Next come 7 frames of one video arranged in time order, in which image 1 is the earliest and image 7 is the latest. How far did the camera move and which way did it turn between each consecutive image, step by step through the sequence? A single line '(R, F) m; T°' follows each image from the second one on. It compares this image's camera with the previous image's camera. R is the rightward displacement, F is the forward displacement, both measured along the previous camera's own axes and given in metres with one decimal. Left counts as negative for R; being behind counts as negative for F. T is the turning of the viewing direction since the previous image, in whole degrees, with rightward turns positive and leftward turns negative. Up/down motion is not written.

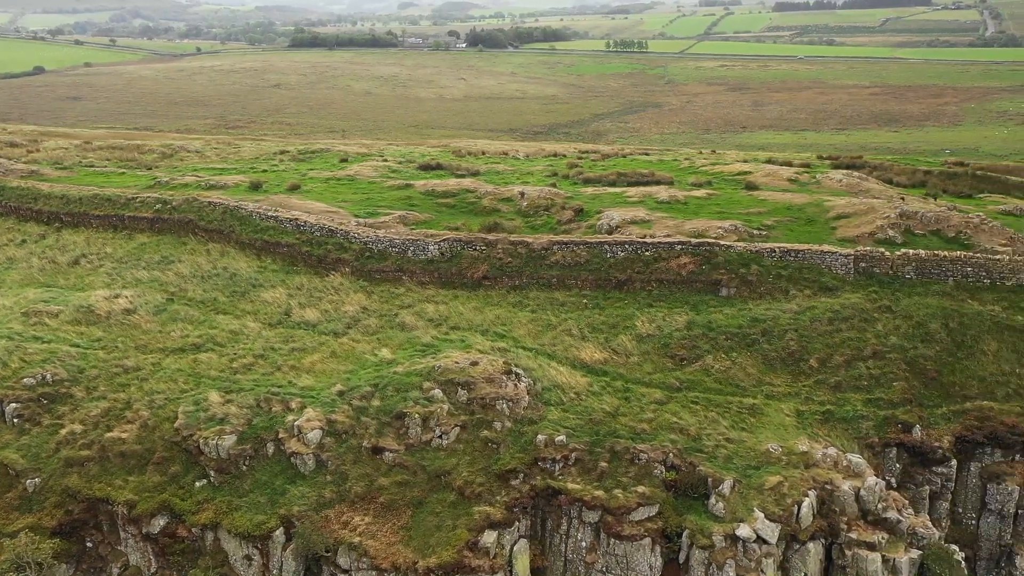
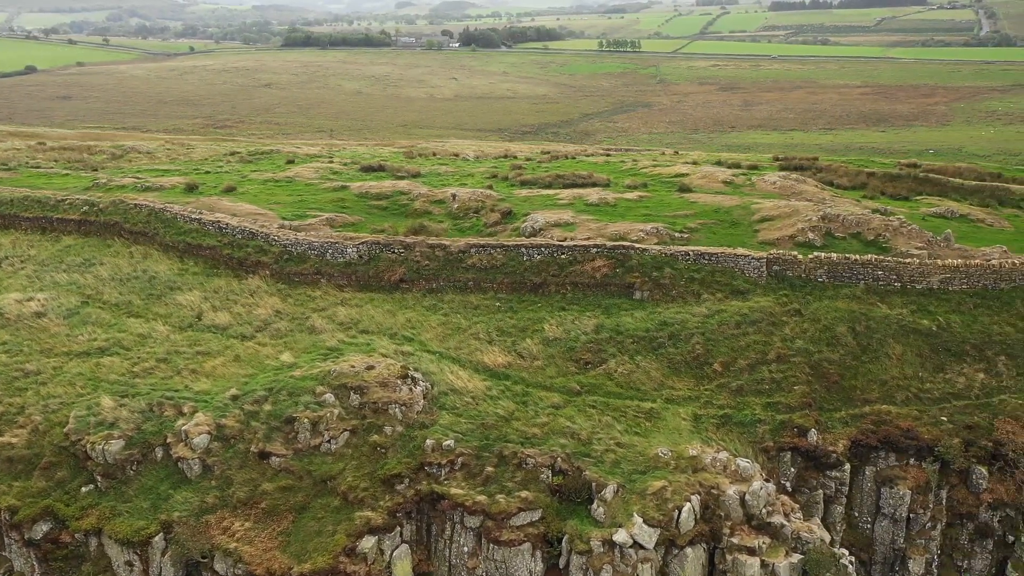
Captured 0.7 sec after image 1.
(+2.8, 0.0) m; 0°
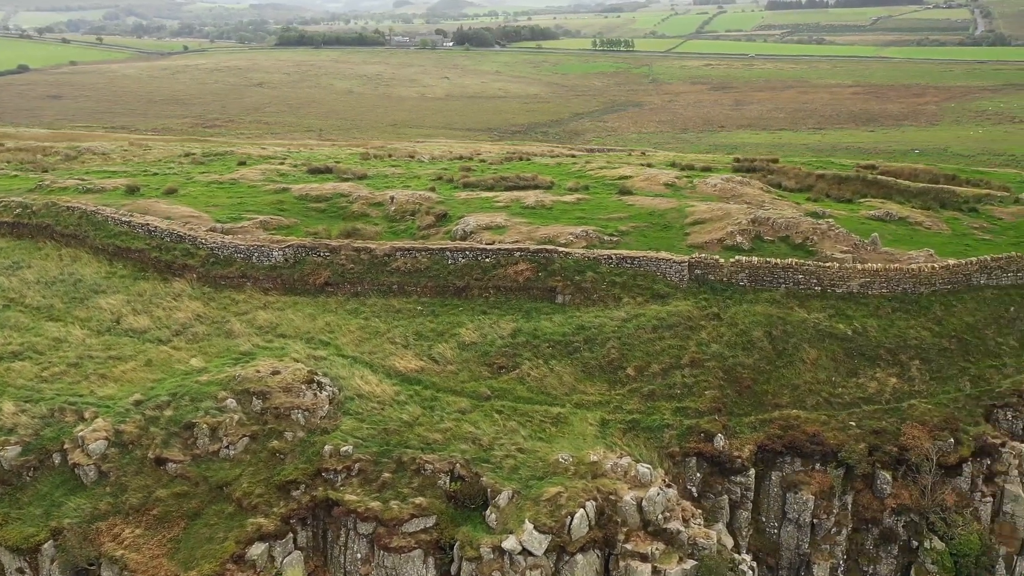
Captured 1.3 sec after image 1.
(+2.5, +0.1) m; 0°
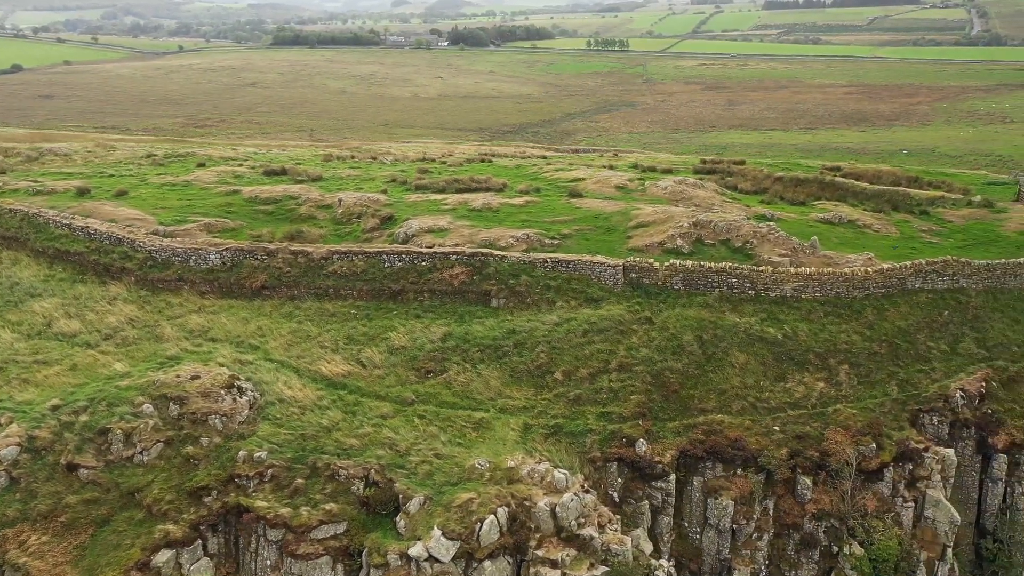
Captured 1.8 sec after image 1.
(+2.1, +0.1) m; 0°
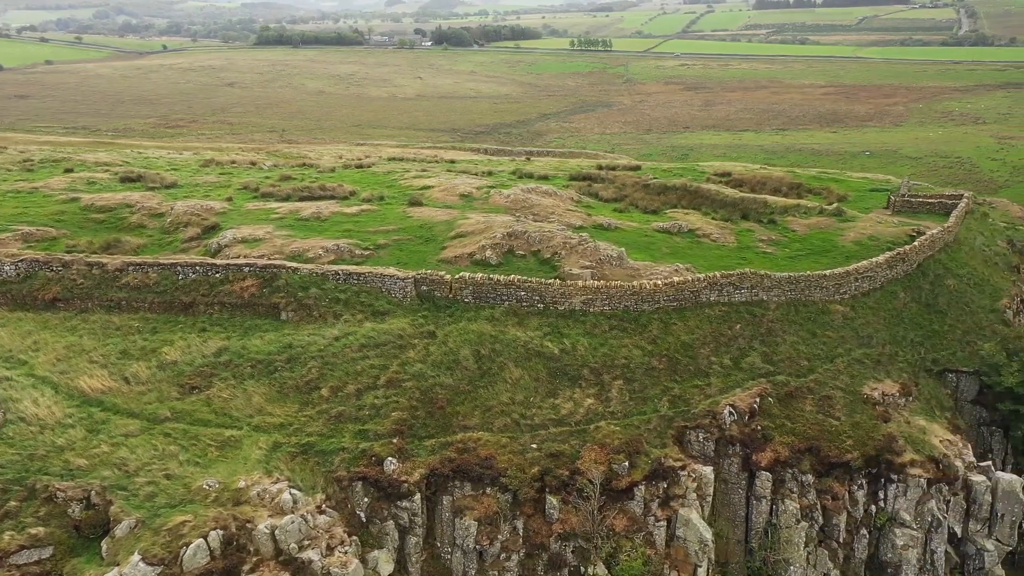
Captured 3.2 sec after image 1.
(+6.7, +0.4) m; 0°
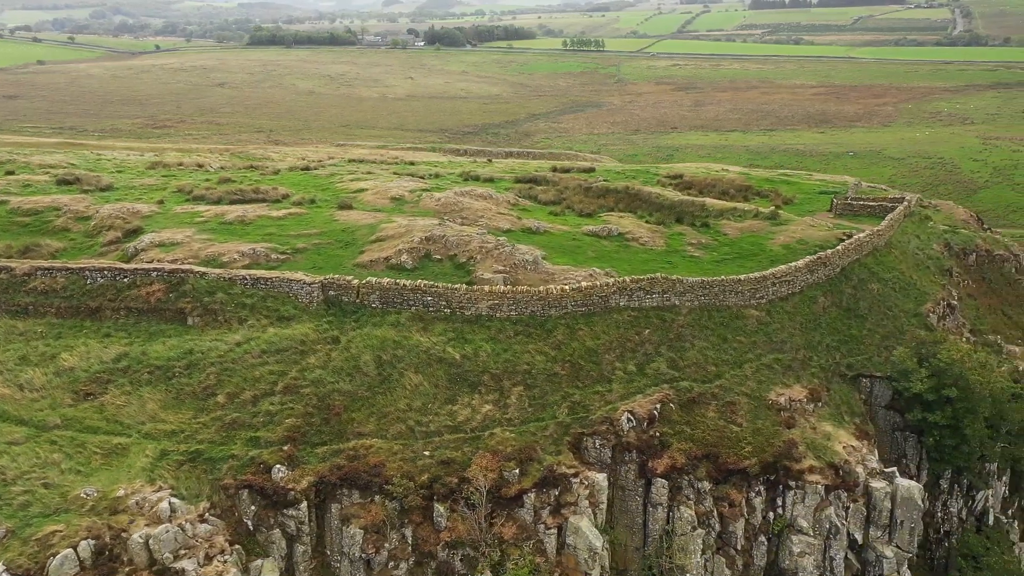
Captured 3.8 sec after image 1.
(+2.9, +0.2) m; 0°
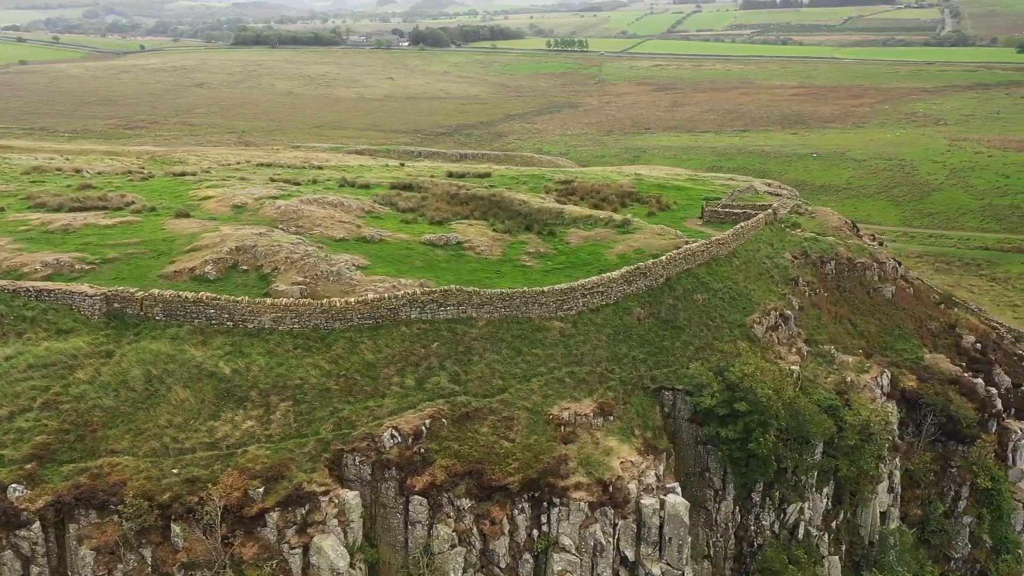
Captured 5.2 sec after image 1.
(+6.6, +0.4) m; 0°
